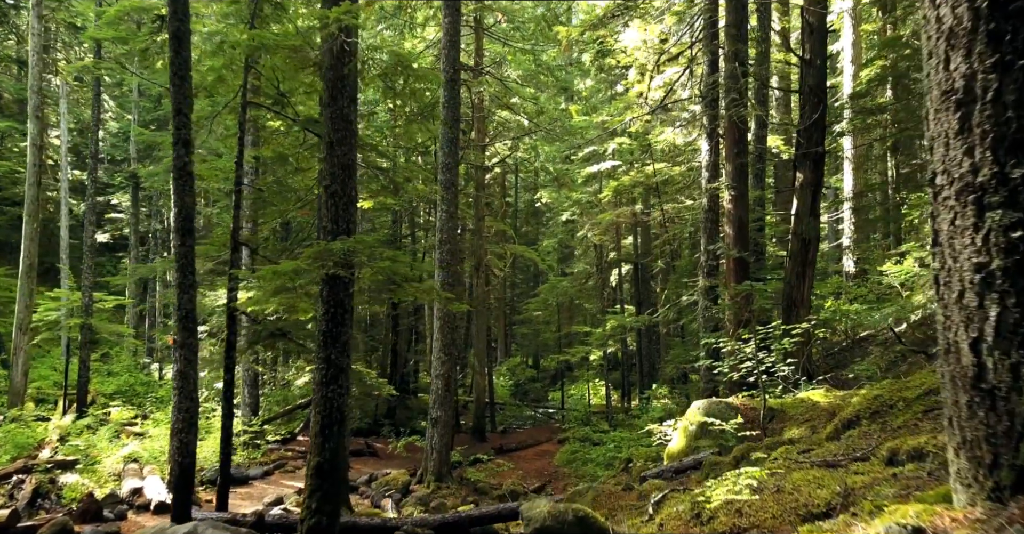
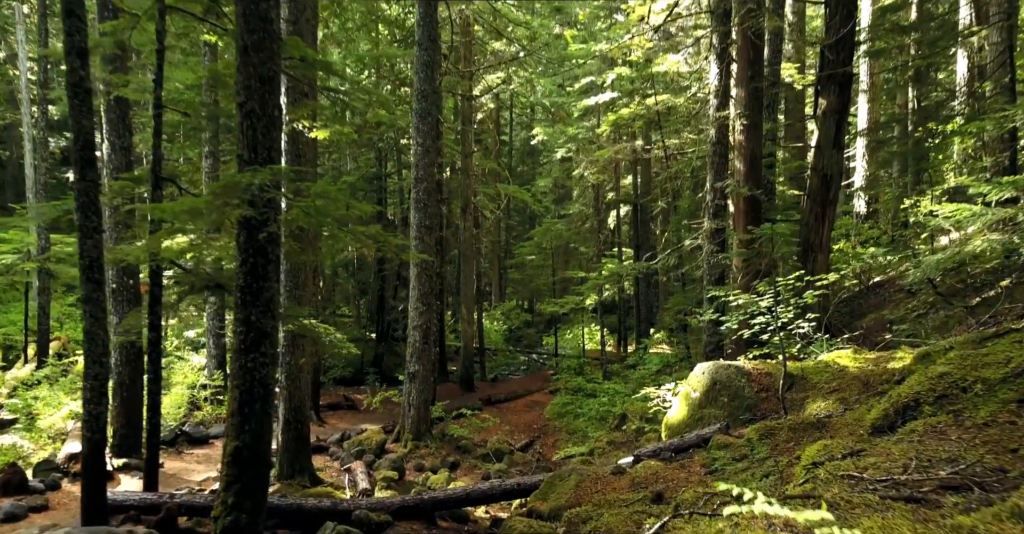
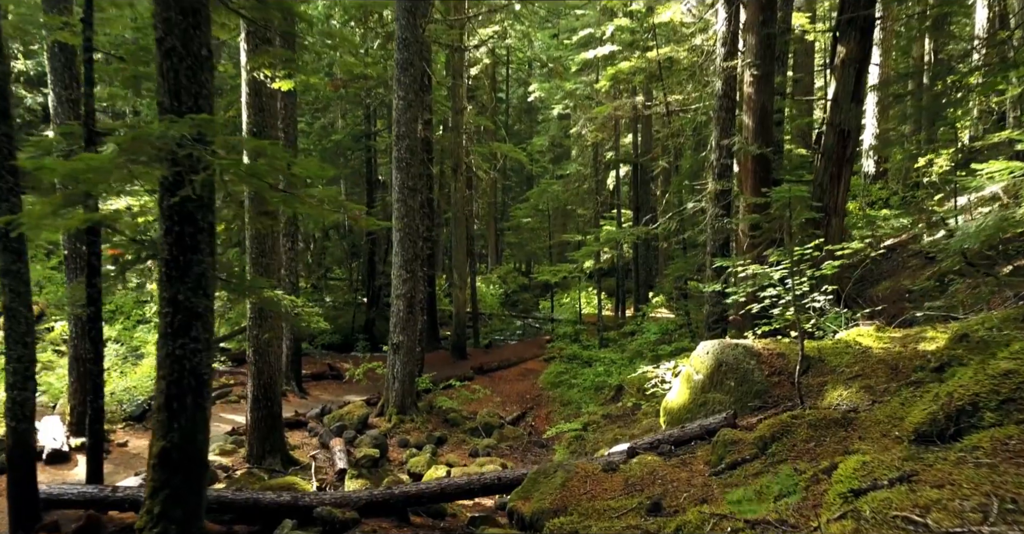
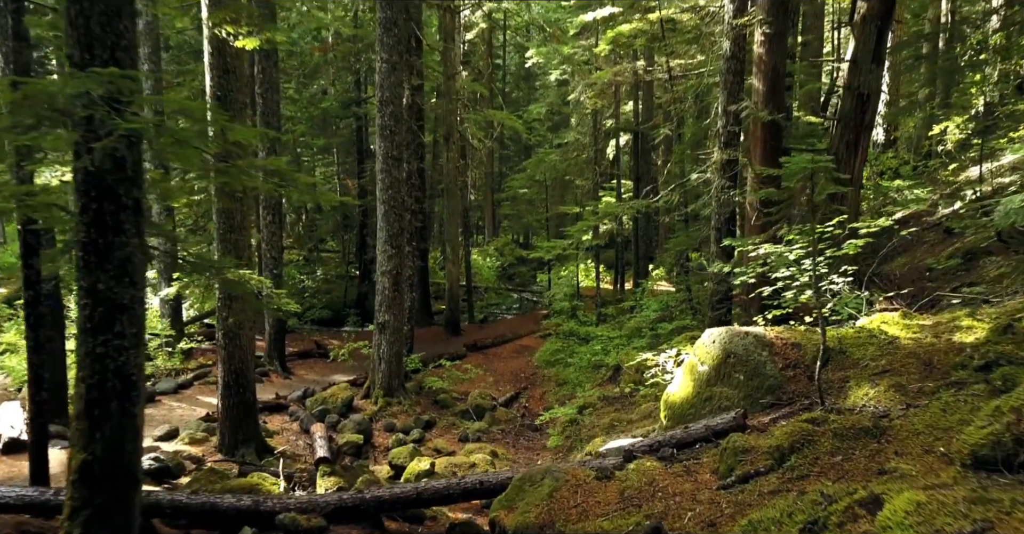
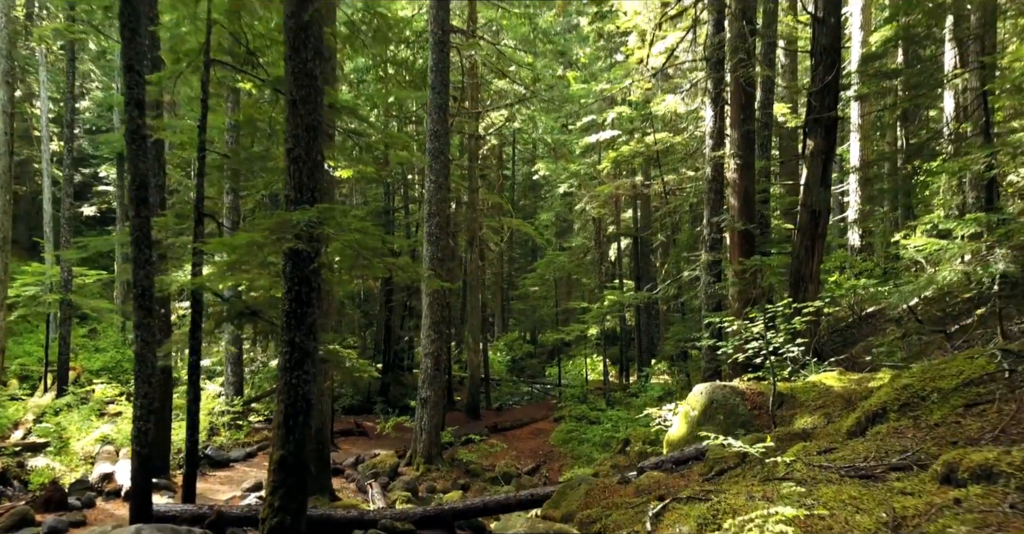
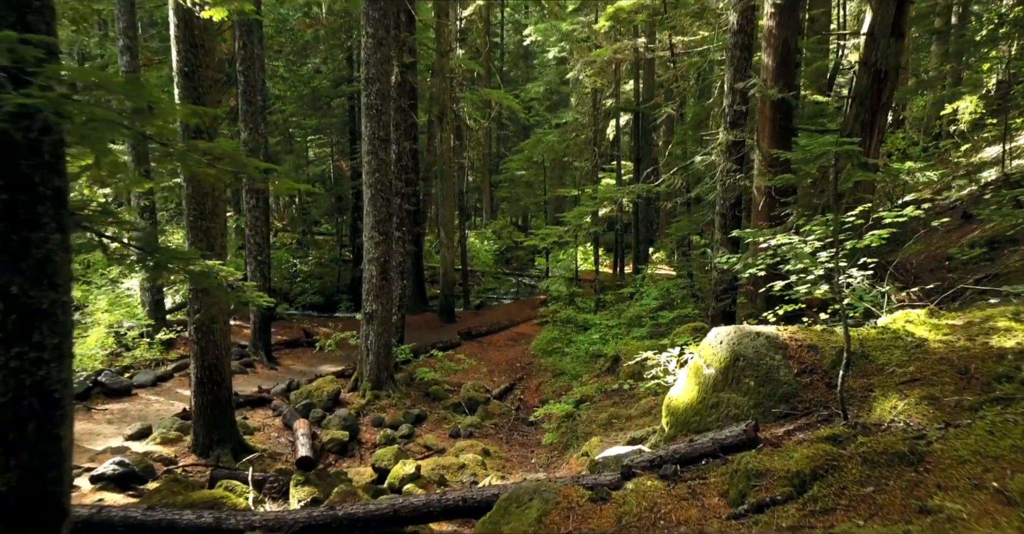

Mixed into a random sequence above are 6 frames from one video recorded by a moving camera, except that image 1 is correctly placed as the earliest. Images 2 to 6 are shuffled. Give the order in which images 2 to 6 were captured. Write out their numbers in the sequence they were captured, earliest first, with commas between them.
5, 2, 3, 4, 6
